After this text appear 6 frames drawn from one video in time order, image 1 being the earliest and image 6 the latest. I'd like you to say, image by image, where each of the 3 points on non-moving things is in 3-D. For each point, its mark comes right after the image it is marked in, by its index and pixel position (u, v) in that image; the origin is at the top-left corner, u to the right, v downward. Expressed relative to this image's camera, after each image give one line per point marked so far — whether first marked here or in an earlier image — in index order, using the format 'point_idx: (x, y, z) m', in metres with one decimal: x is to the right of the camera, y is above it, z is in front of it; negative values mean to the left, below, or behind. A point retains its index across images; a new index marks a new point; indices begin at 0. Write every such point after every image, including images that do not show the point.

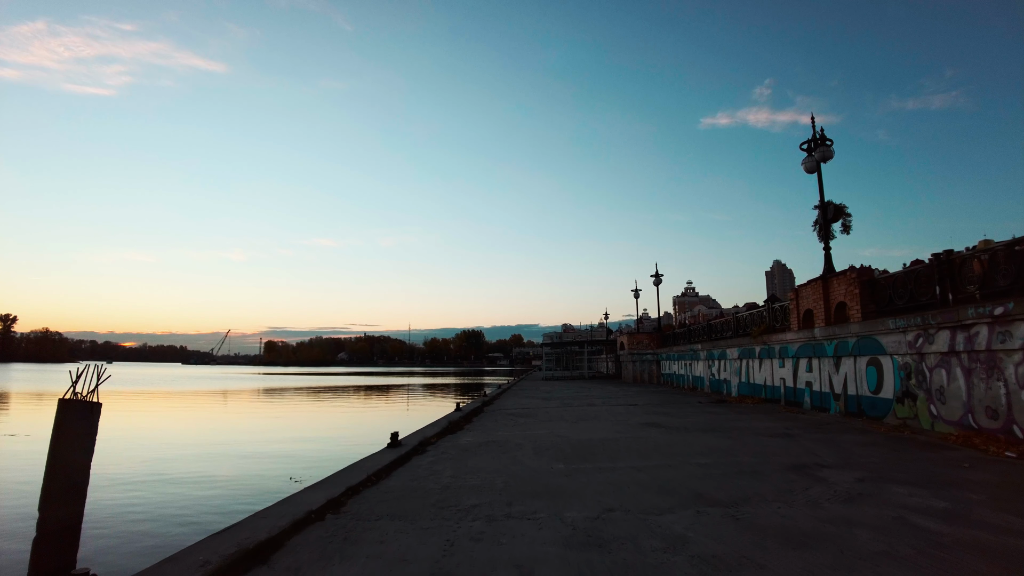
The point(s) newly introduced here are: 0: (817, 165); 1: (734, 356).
0: (+7.9, +3.2, +14.6) m
1: (+7.6, -2.3, +19.1) m
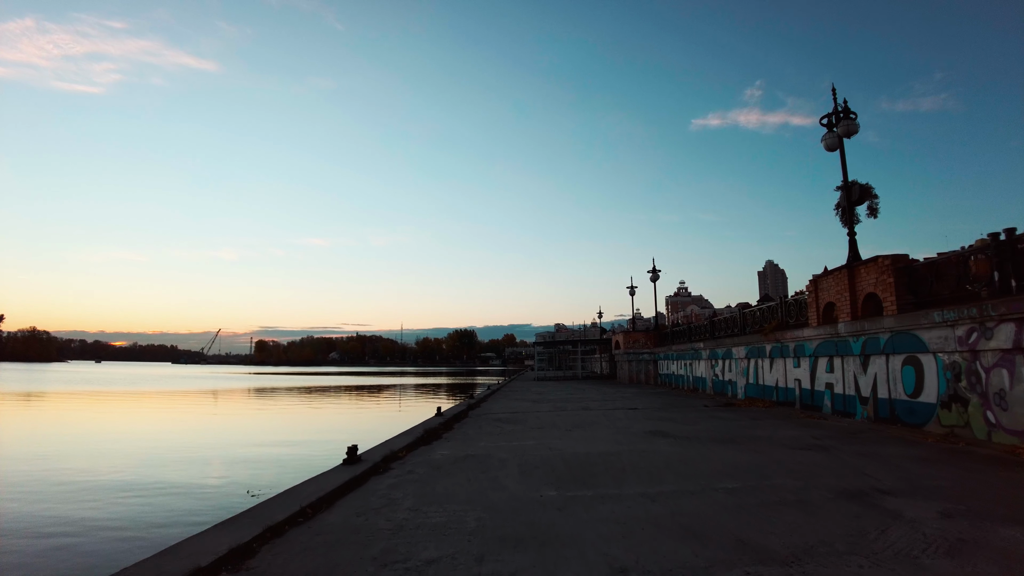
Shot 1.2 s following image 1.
0: (+7.6, +3.4, +13.1) m
1: (+7.2, -2.1, +17.6) m
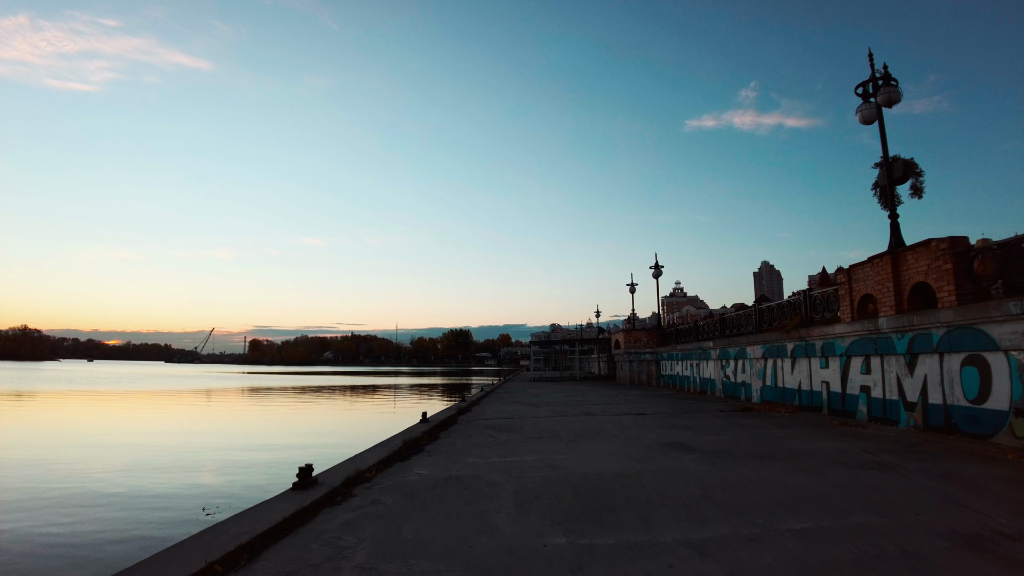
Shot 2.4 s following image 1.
0: (+7.5, +3.6, +11.6) m
1: (+7.1, -1.9, +16.1) m
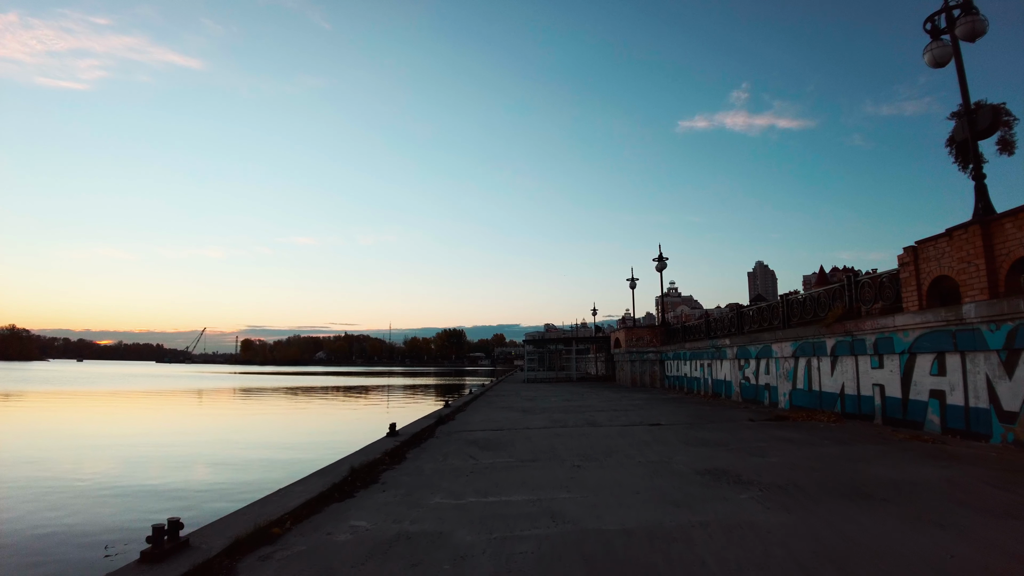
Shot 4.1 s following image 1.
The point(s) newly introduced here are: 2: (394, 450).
0: (+7.4, +3.9, +9.4) m
1: (+6.8, -1.6, +13.9) m
2: (-1.8, -2.4, +8.3) m
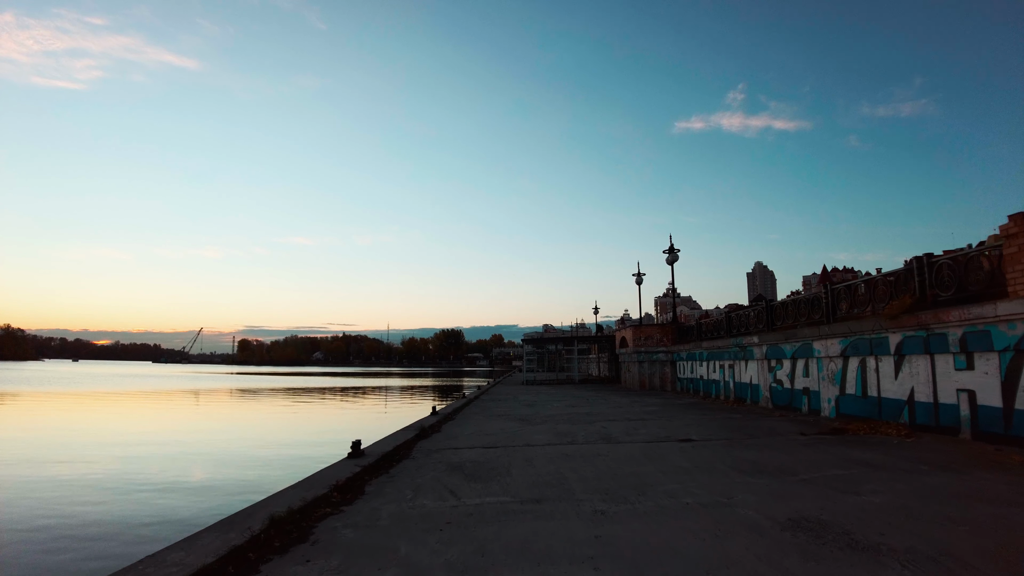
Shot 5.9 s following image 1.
0: (+7.3, +4.2, +7.3) m
1: (+6.8, -1.4, +11.8) m
2: (-1.8, -2.1, +6.2) m
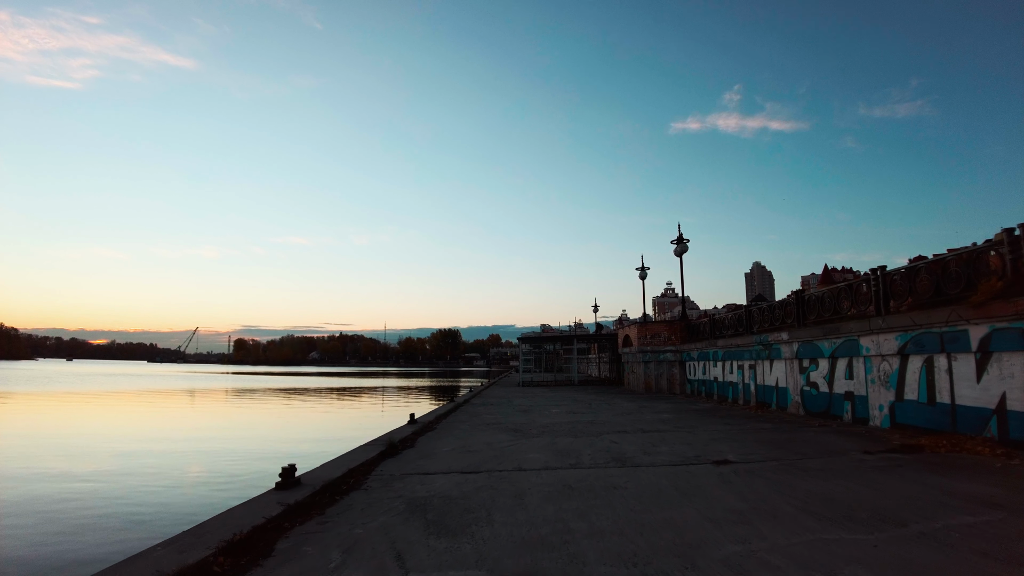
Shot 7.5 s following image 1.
0: (+7.2, +4.5, +5.3) m
1: (+6.6, -1.1, +9.9) m
2: (-2.0, -1.8, +4.2) m
